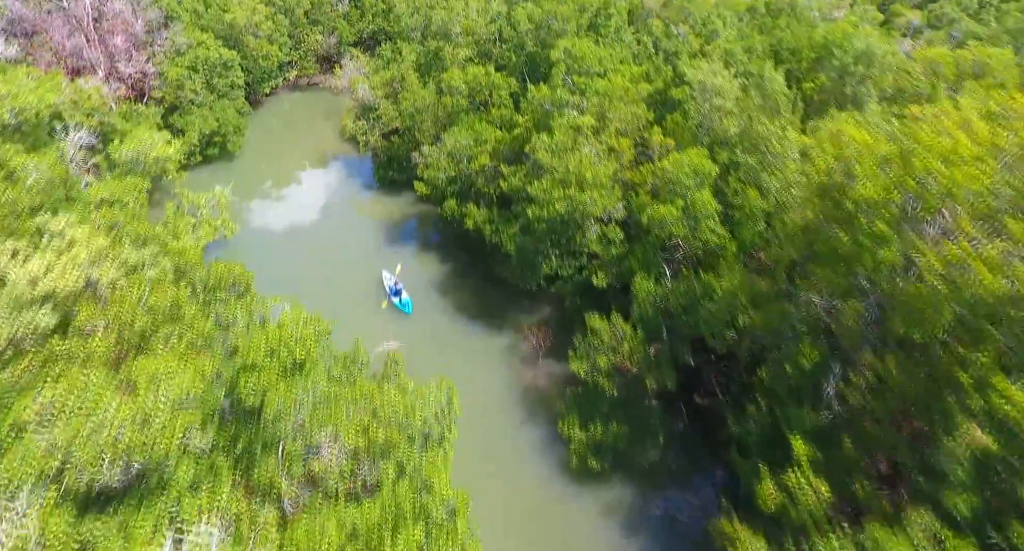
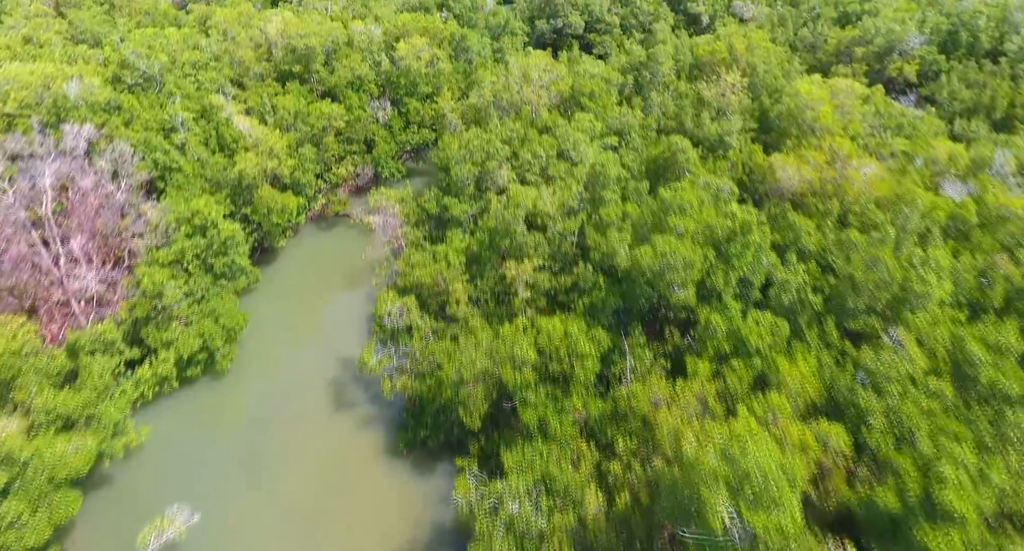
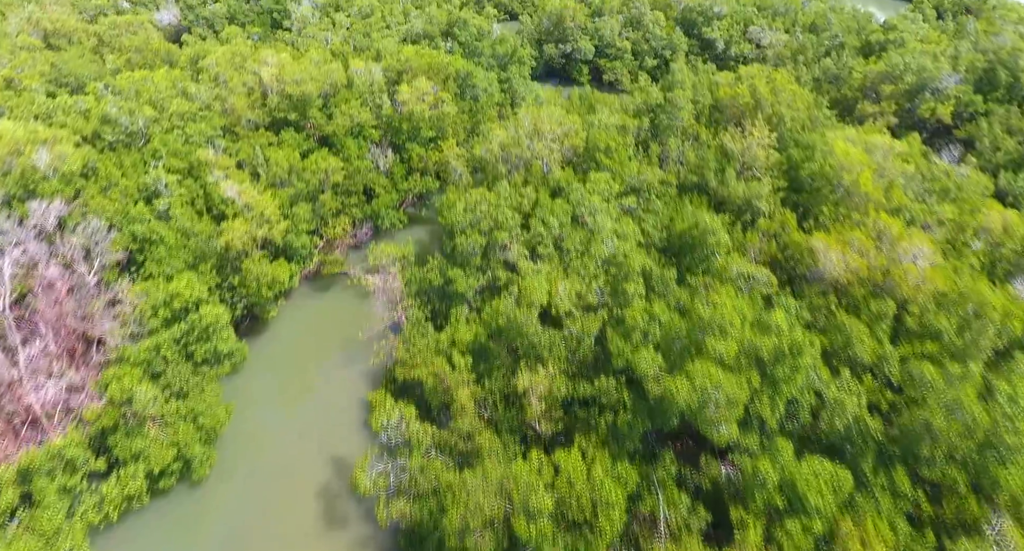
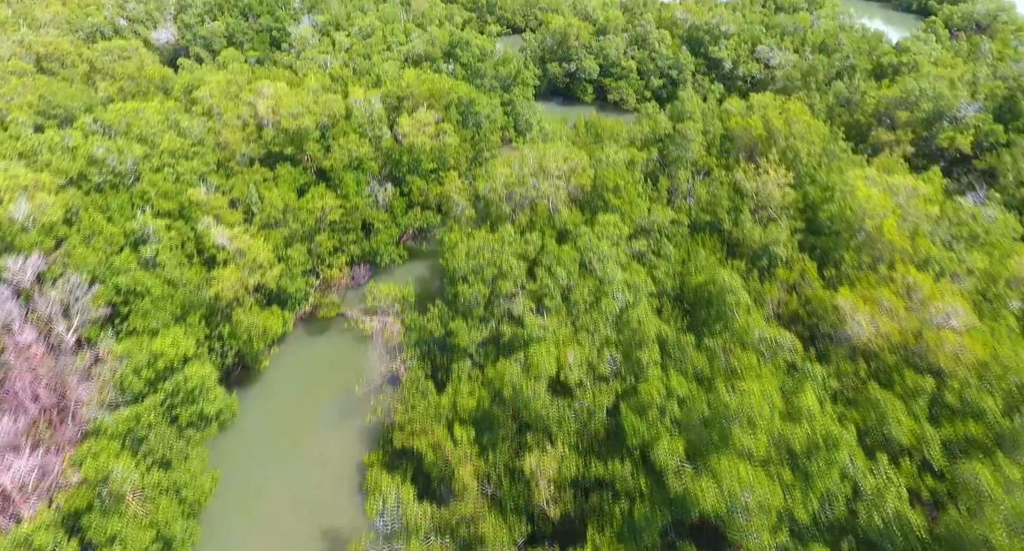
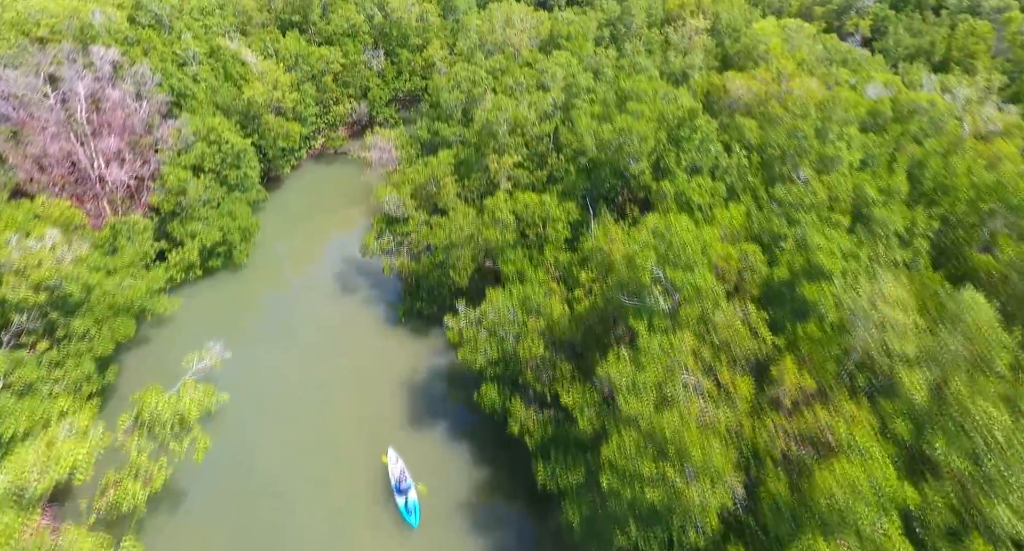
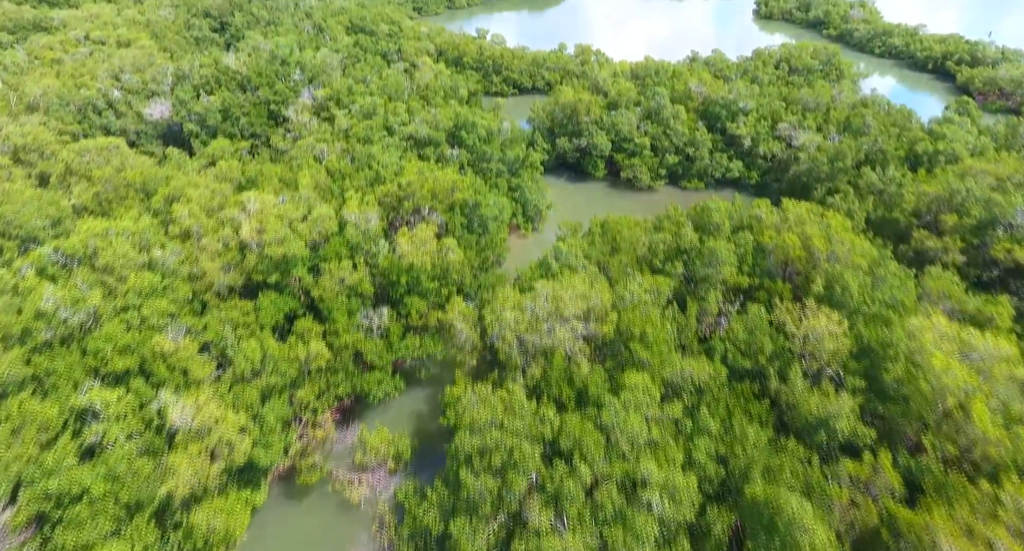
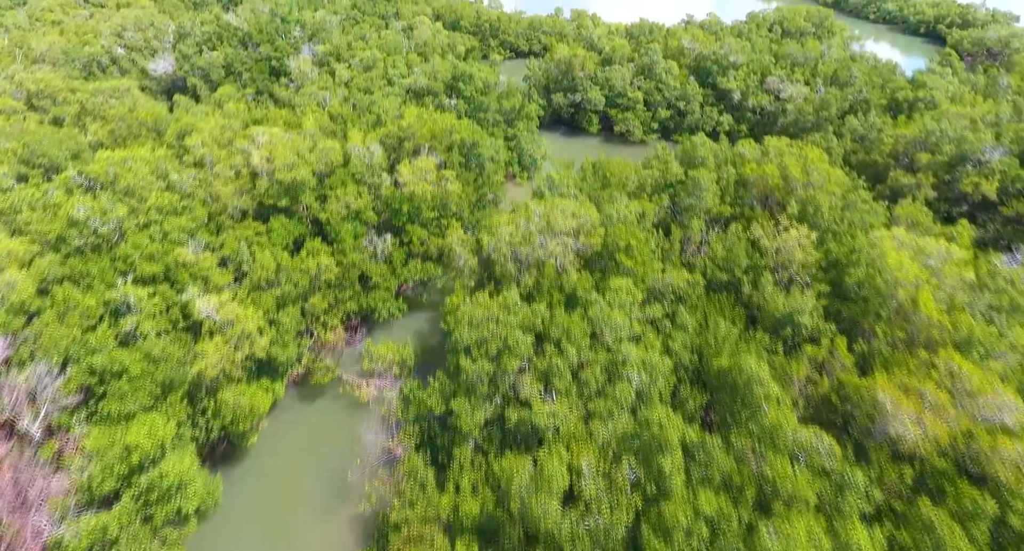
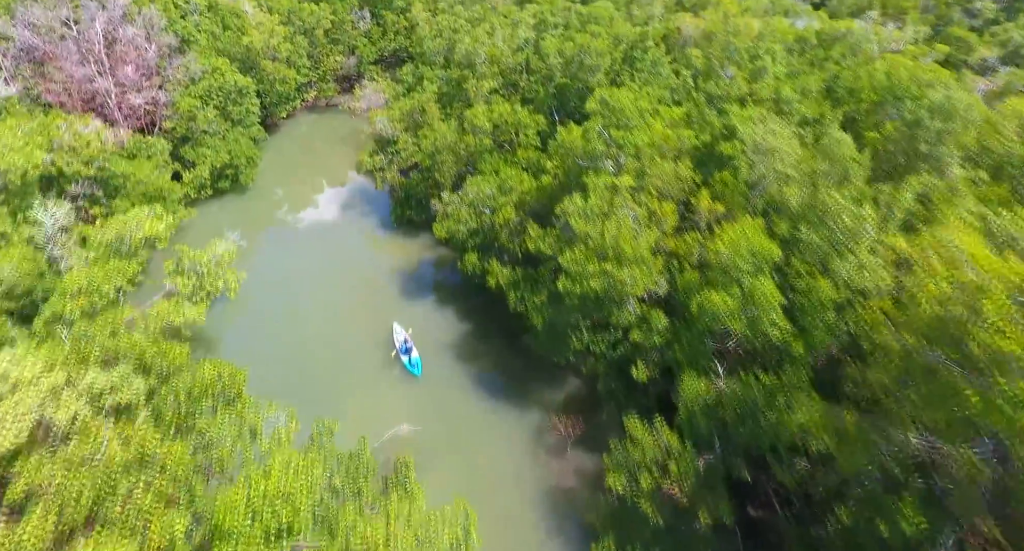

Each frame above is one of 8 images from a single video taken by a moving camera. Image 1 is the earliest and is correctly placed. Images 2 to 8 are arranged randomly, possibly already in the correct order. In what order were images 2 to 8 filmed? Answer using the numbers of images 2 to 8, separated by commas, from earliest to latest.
8, 5, 2, 3, 4, 7, 6
